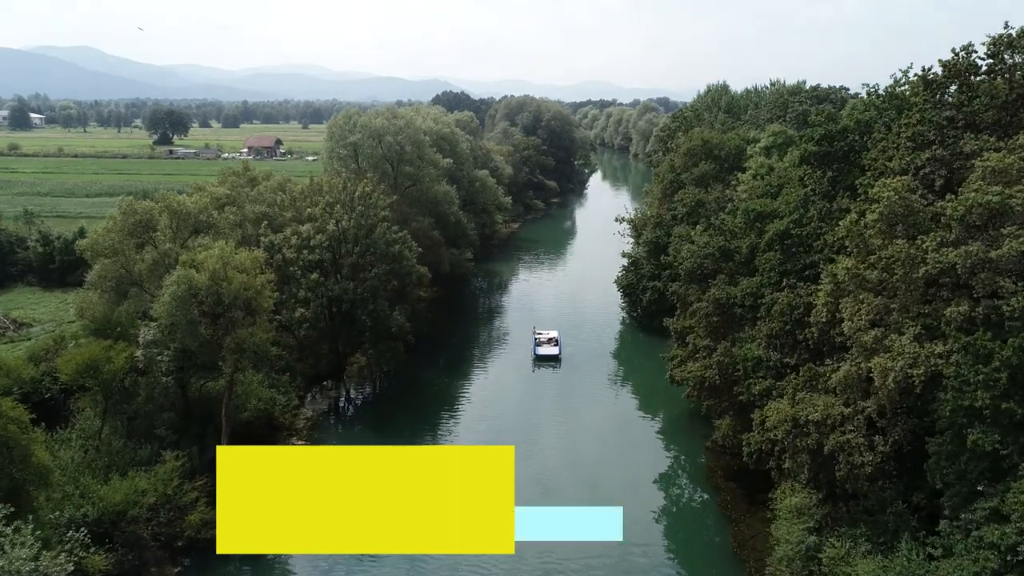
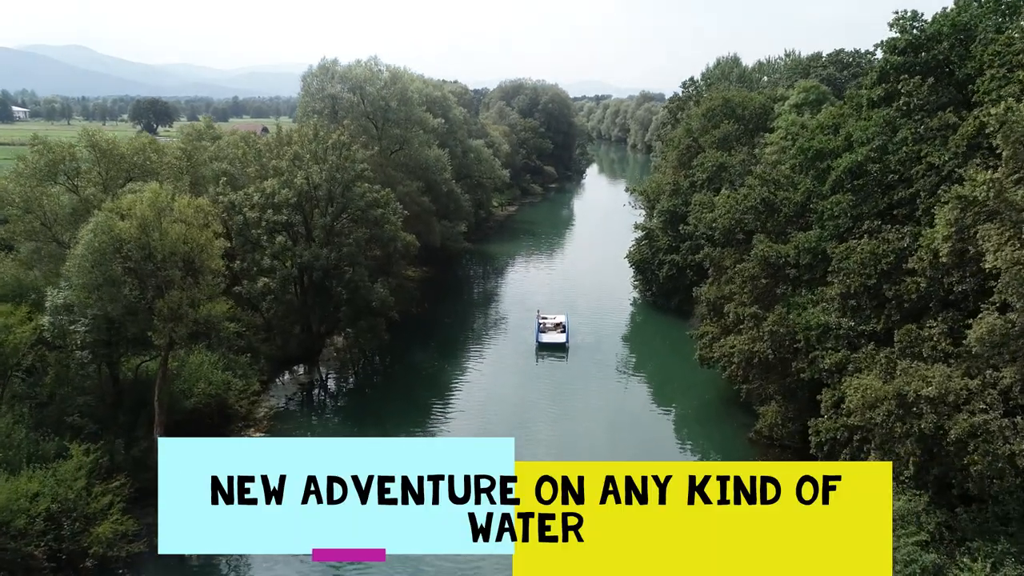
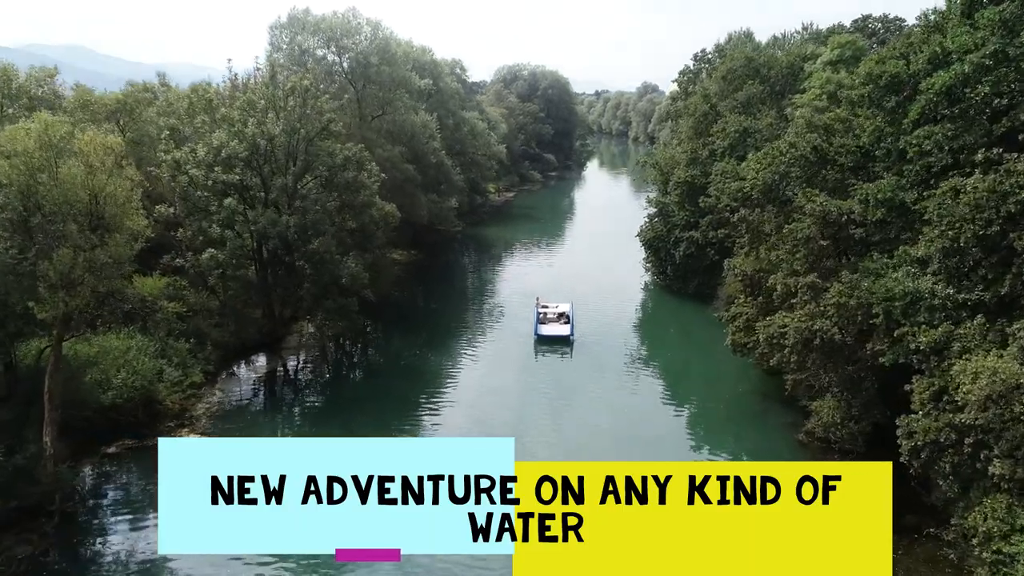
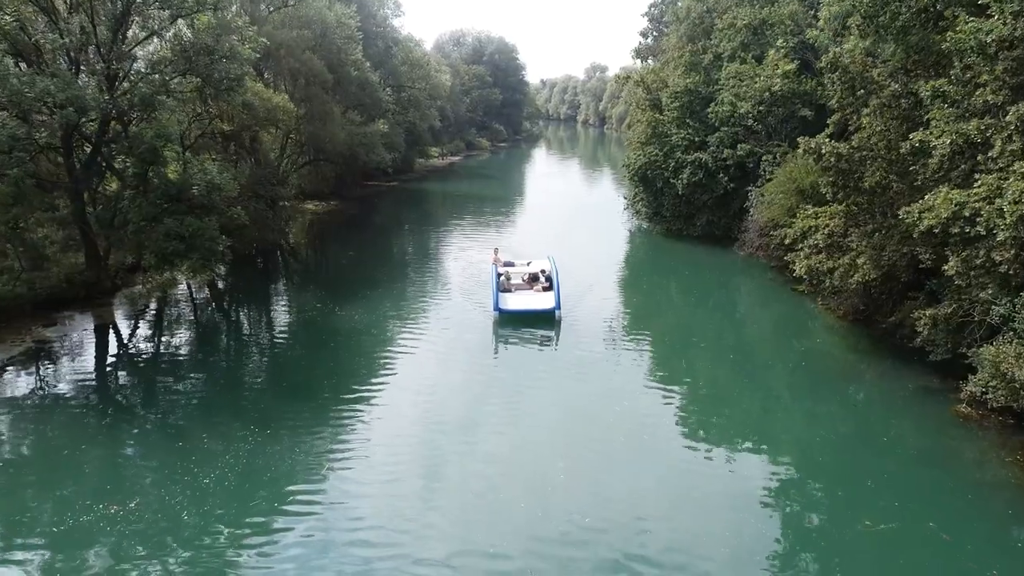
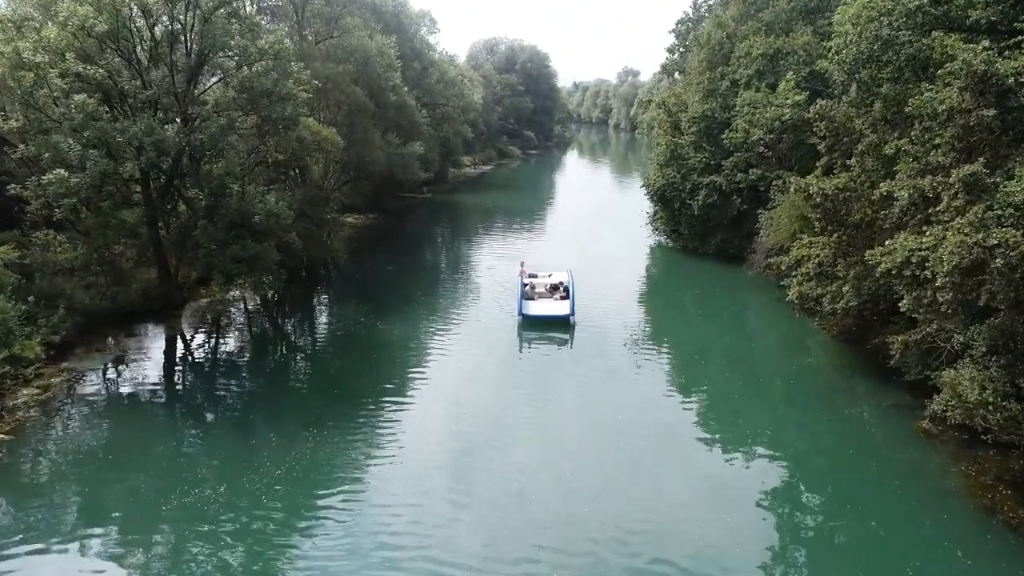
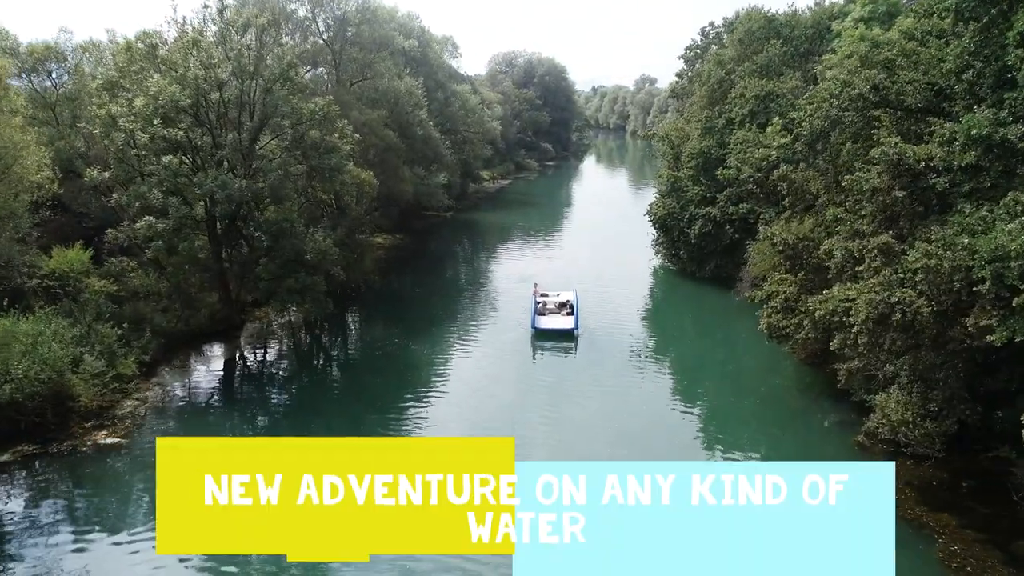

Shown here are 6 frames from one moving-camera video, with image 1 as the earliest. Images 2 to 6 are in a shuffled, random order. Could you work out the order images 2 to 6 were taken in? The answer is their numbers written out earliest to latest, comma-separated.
2, 3, 6, 5, 4
